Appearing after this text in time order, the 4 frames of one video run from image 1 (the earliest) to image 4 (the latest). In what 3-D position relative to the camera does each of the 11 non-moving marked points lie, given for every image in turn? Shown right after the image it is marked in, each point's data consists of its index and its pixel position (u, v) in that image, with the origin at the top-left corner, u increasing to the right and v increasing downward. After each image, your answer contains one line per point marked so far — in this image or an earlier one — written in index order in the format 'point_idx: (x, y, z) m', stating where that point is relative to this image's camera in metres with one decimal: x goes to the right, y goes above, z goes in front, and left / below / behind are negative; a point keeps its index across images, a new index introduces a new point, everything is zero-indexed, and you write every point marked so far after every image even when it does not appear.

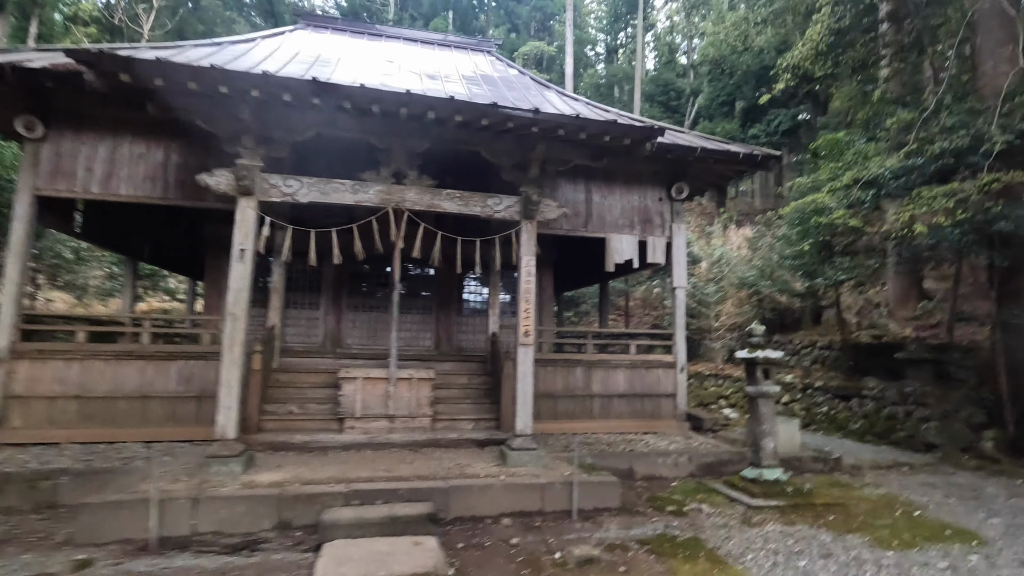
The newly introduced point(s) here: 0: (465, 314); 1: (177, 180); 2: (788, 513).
0: (-0.8, -0.5, +9.5) m
1: (-4.6, +1.5, +7.3) m
2: (+2.8, -2.3, +5.4) m
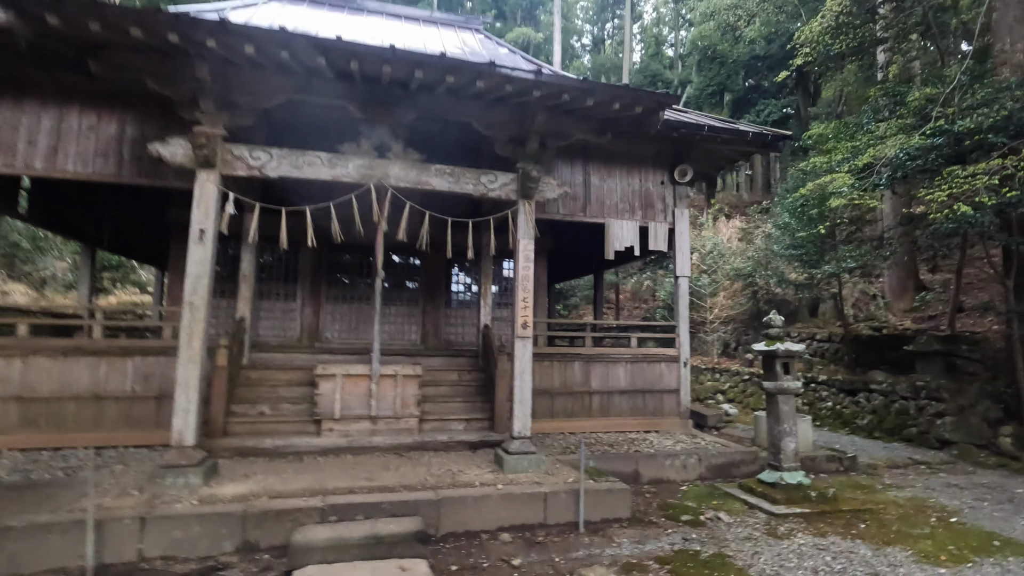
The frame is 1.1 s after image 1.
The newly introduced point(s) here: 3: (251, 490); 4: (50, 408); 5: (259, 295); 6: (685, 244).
0: (-1.0, -0.3, +8.8) m
1: (-4.6, +1.6, +6.5) m
2: (+2.8, -2.1, +4.9) m
3: (-2.2, -1.7, +4.6) m
4: (-5.3, -1.4, +6.2) m
5: (-3.8, -0.1, +8.0) m
6: (+2.7, +0.7, +8.4) m
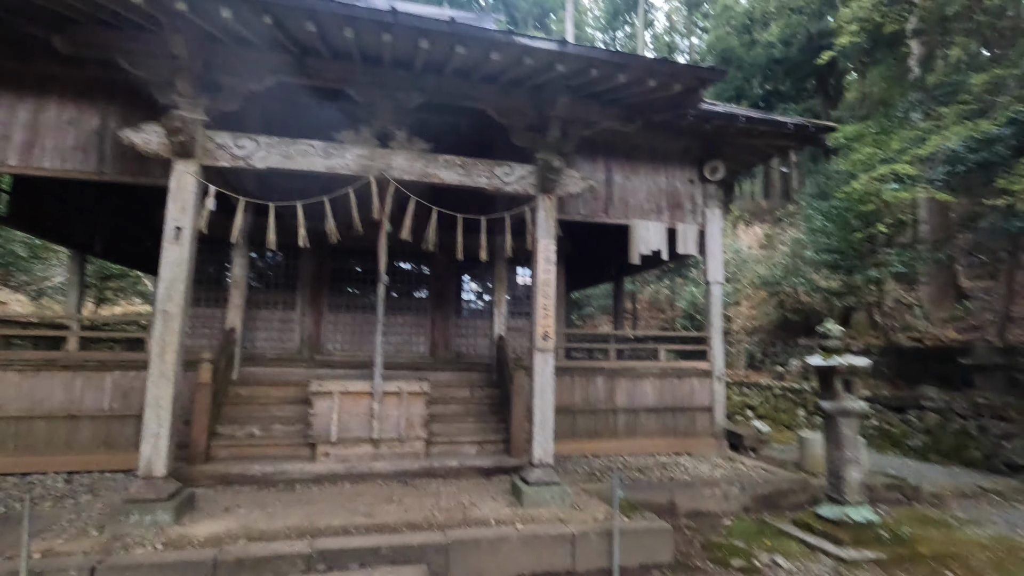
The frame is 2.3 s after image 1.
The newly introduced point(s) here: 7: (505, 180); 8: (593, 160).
0: (-0.7, -0.4, +8.2) m
1: (-4.4, +1.5, +6.0) m
2: (+2.9, -2.2, +4.1) m
3: (-2.1, -1.8, +3.9) m
4: (-5.2, -1.5, +5.6) m
5: (-3.6, -0.2, +7.4) m
6: (+2.9, +0.6, +7.6) m
7: (-0.1, +1.0, +5.1) m
8: (+1.1, +1.7, +7.3) m
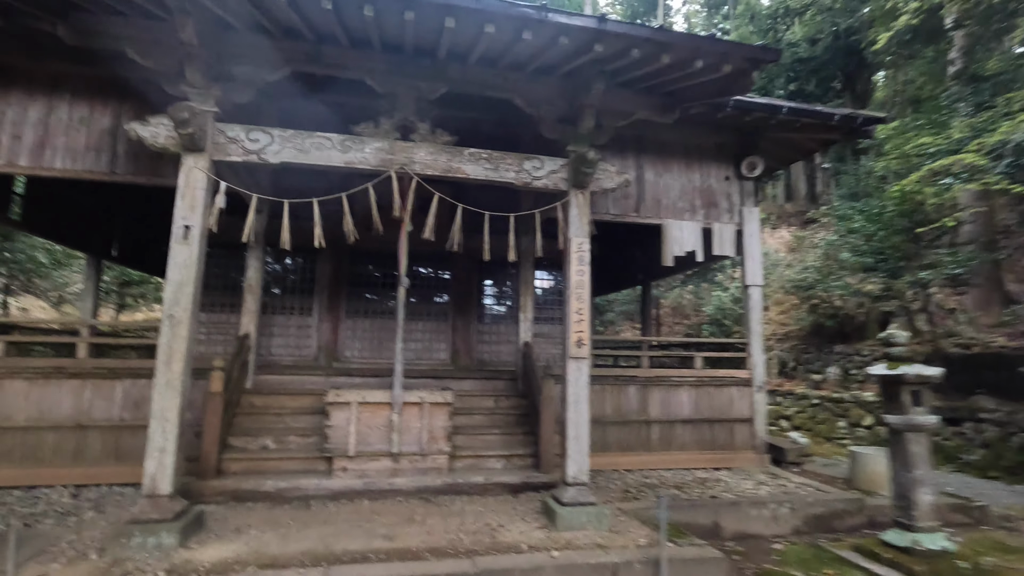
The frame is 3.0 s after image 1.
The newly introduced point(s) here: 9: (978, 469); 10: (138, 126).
0: (-0.4, -0.5, +7.8) m
1: (-4.1, +1.5, +5.7) m
2: (+3.2, -2.2, +3.6) m
3: (-1.8, -1.8, +3.6) m
4: (-4.9, -1.5, +5.4) m
5: (-3.2, -0.3, +7.1) m
6: (+3.3, +0.5, +7.2) m
7: (+0.2, +1.0, +4.8) m
8: (+1.4, +1.7, +6.9) m
9: (+6.7, -2.6, +7.7) m
10: (-2.9, +1.3, +4.2) m
